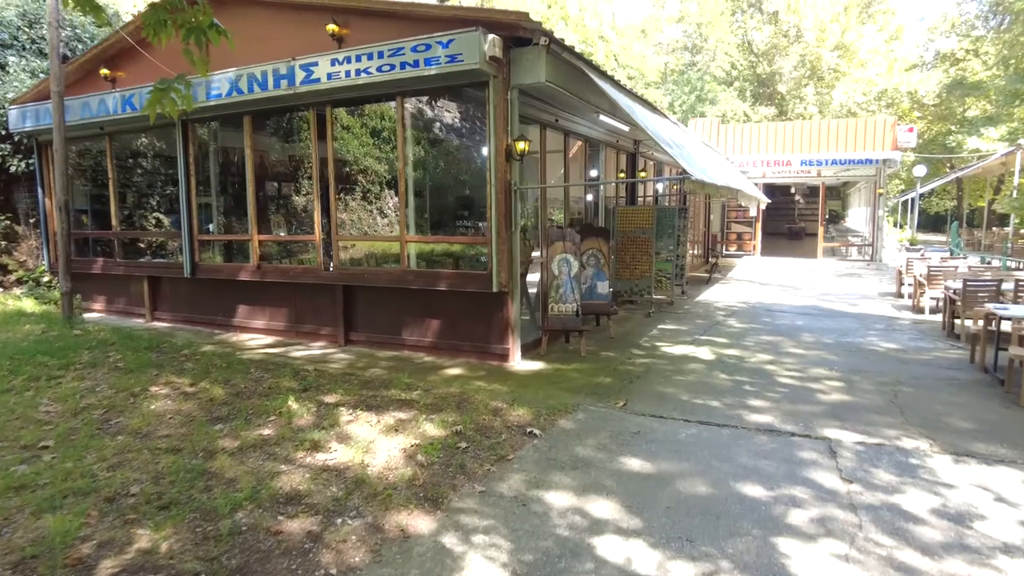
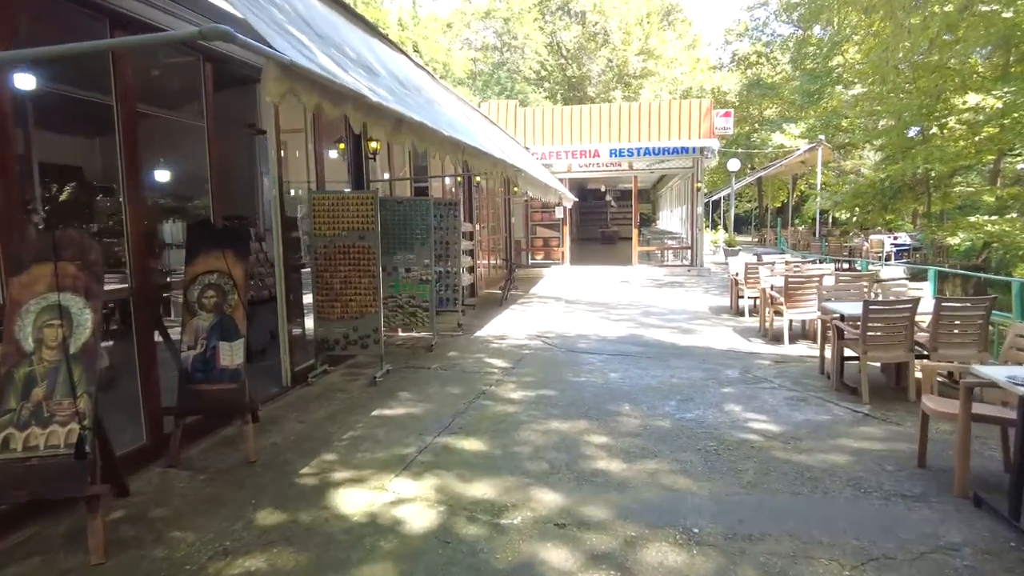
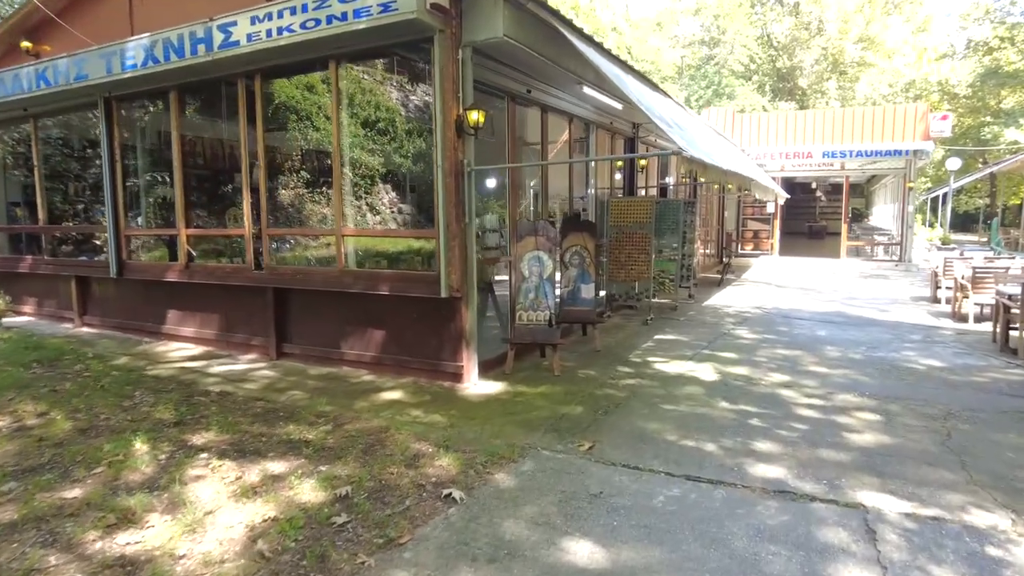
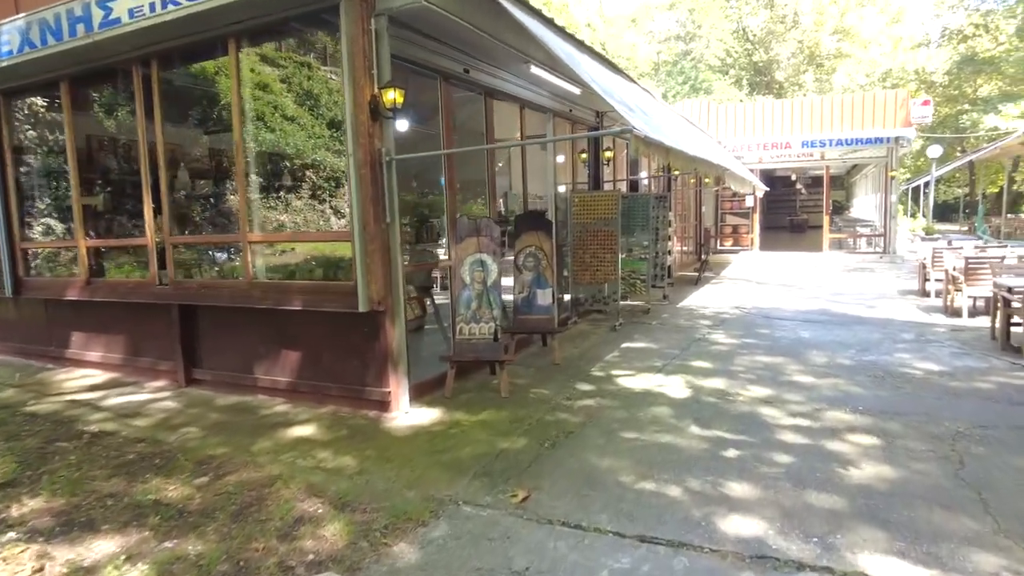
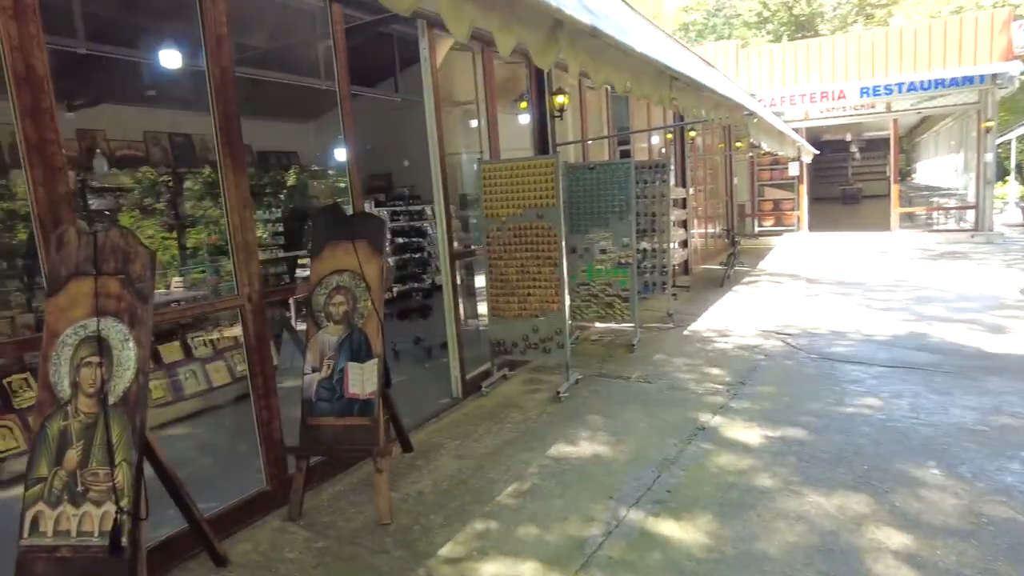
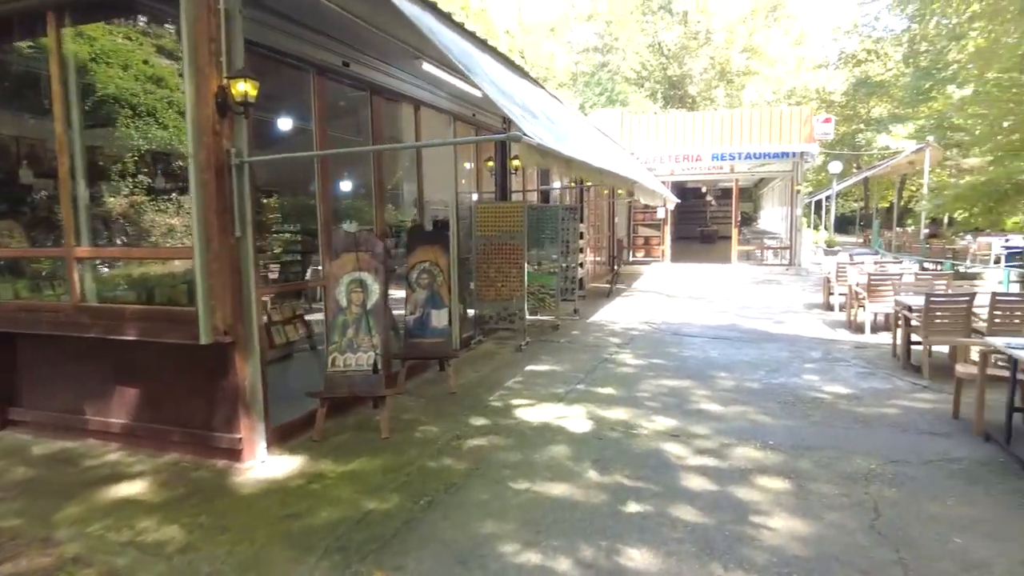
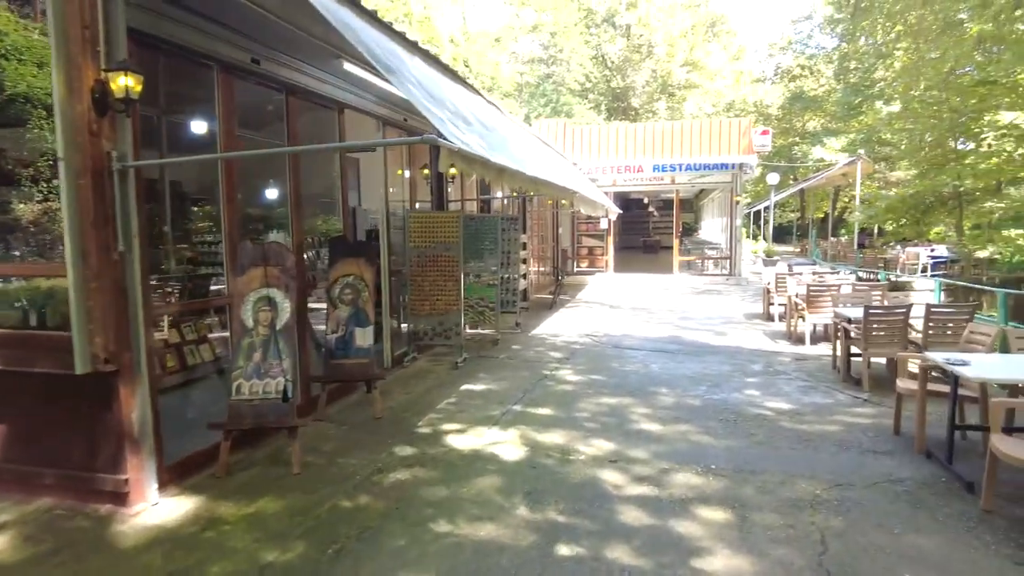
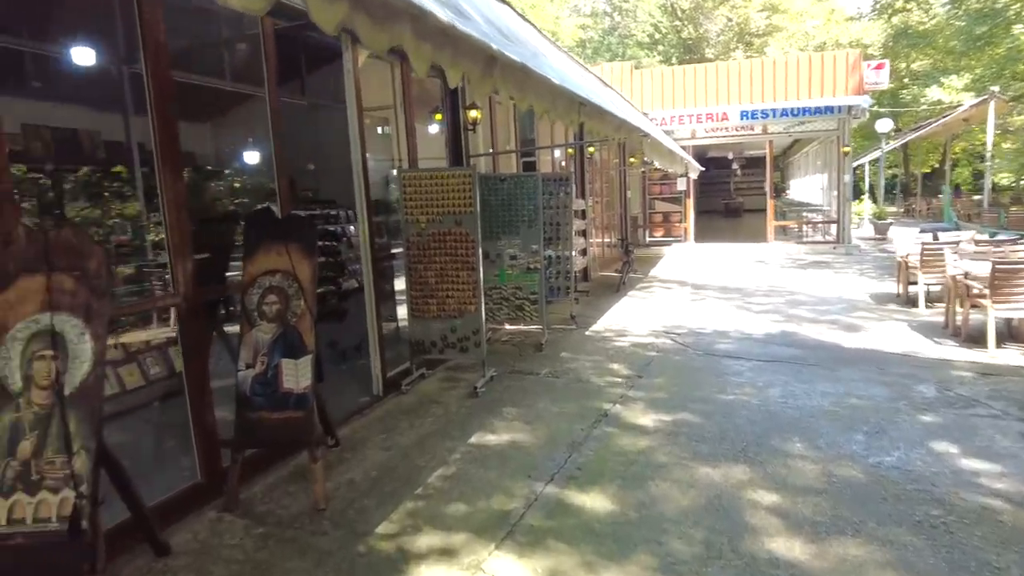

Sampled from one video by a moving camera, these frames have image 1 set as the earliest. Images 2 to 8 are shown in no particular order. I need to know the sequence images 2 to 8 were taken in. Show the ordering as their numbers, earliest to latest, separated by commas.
3, 4, 6, 7, 2, 8, 5
